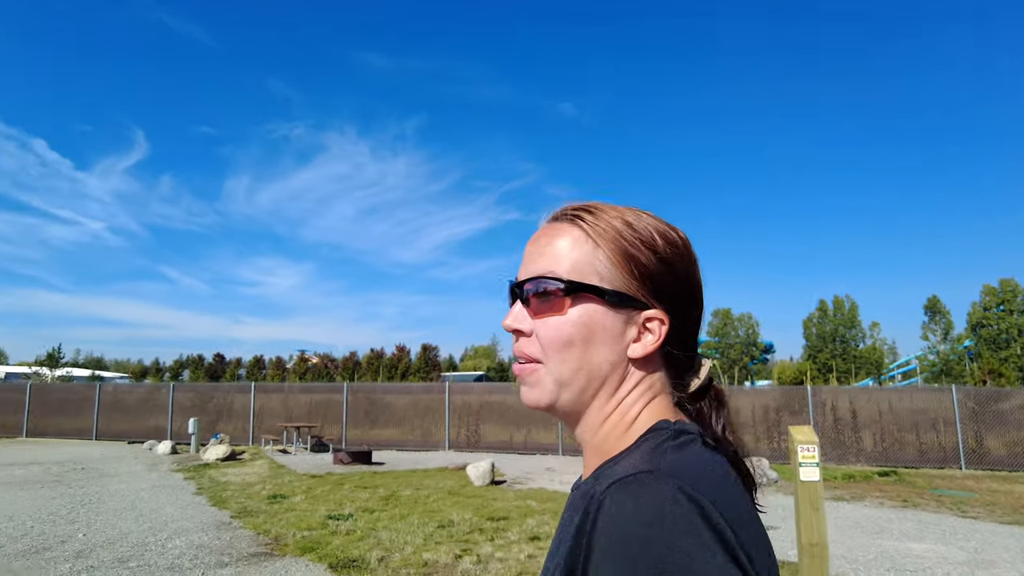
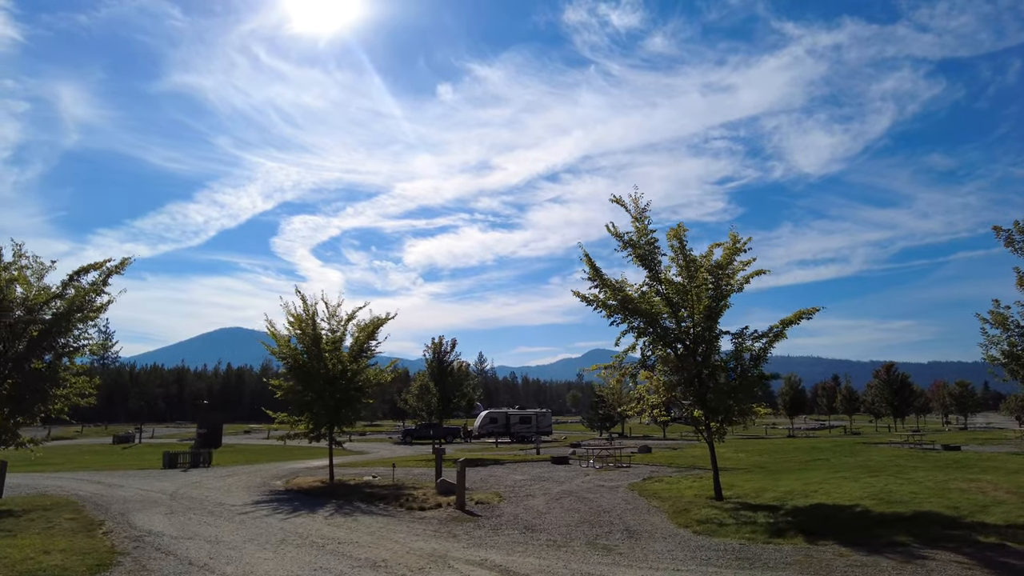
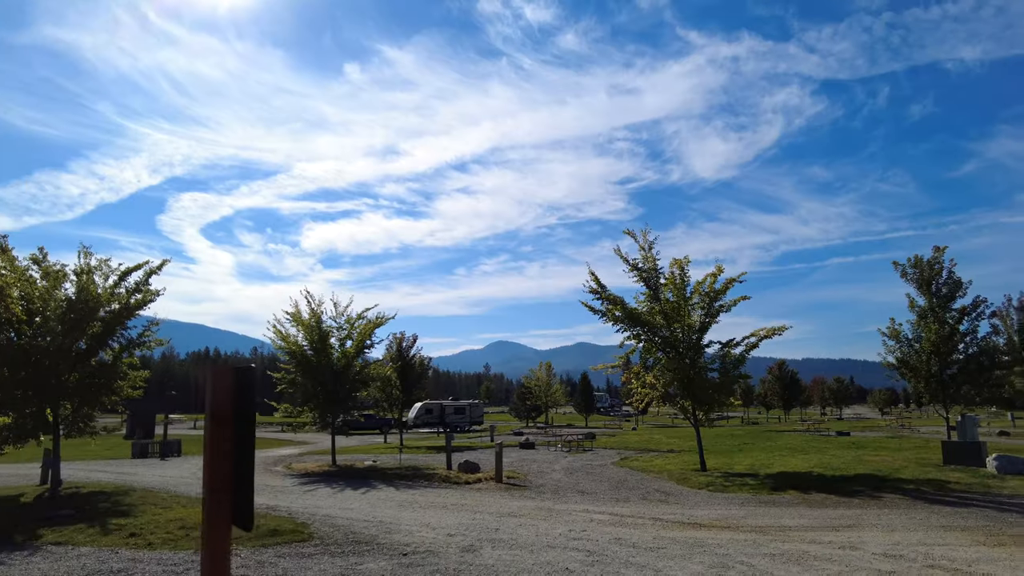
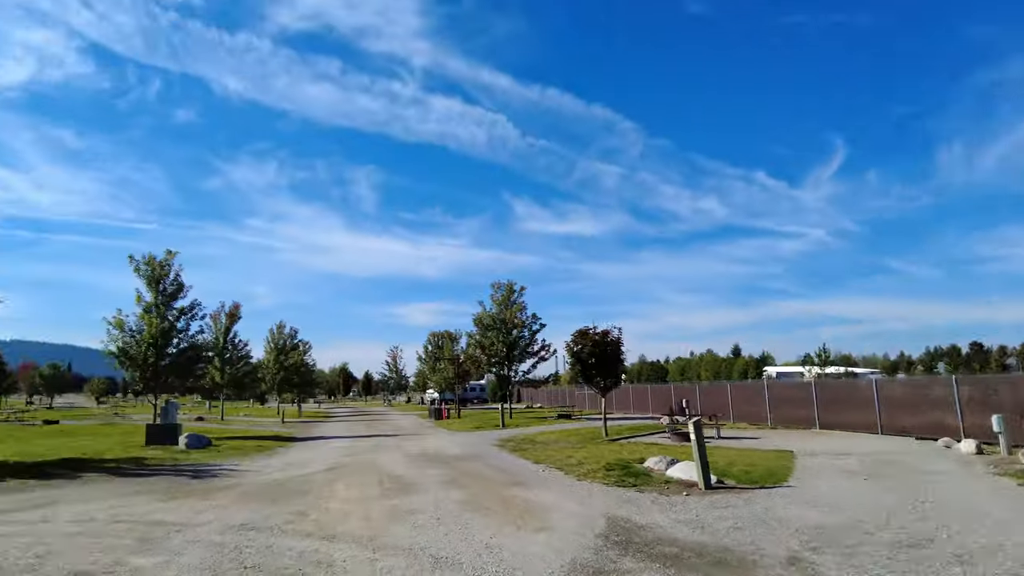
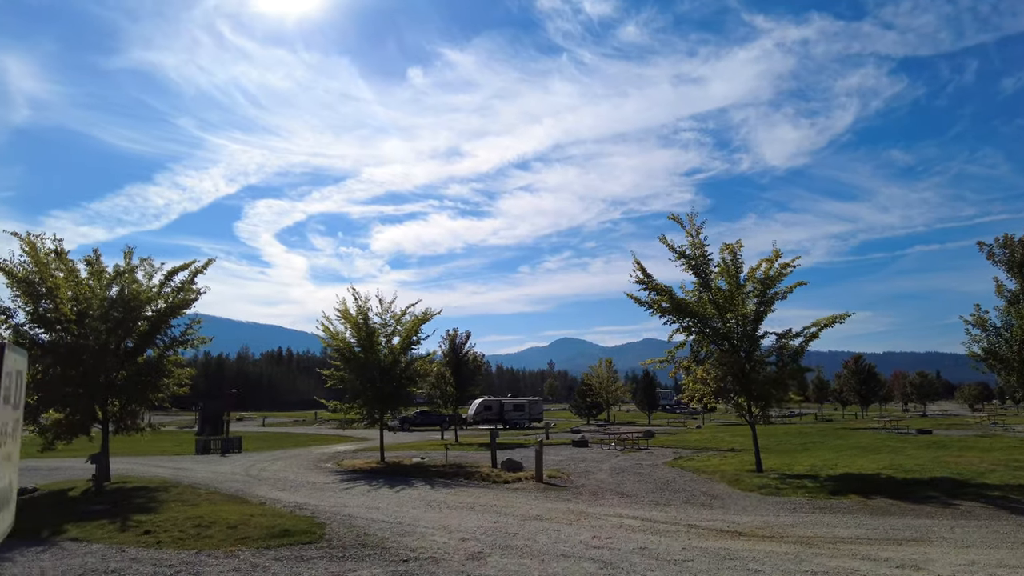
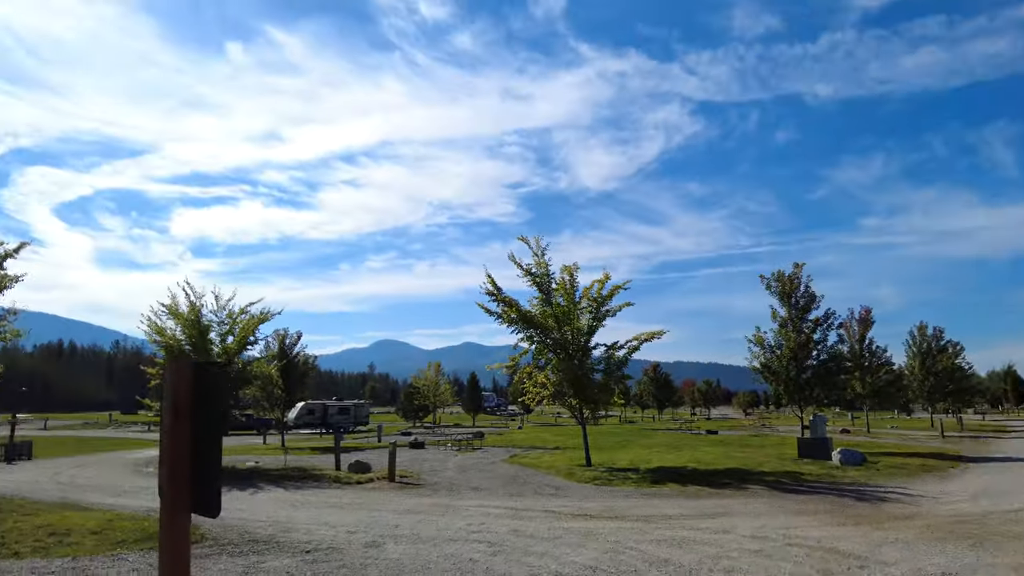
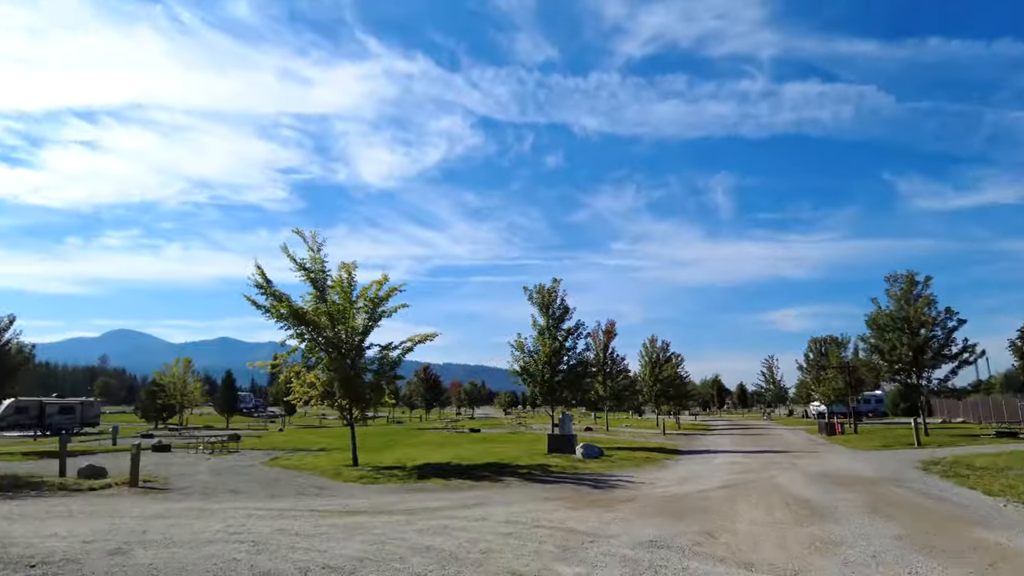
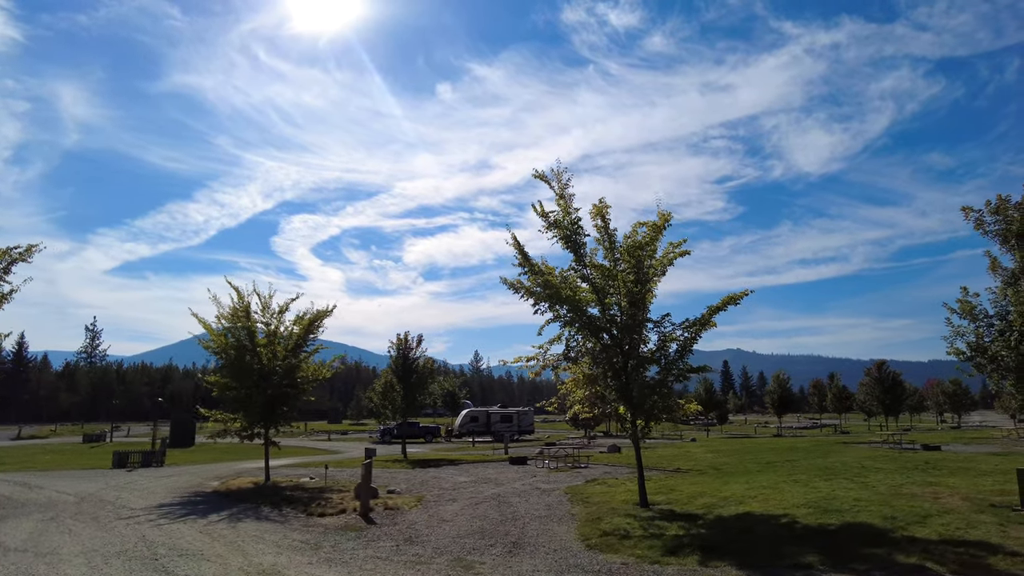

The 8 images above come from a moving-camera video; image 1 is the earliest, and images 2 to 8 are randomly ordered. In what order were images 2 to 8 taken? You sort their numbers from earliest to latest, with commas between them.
4, 7, 6, 3, 5, 2, 8
